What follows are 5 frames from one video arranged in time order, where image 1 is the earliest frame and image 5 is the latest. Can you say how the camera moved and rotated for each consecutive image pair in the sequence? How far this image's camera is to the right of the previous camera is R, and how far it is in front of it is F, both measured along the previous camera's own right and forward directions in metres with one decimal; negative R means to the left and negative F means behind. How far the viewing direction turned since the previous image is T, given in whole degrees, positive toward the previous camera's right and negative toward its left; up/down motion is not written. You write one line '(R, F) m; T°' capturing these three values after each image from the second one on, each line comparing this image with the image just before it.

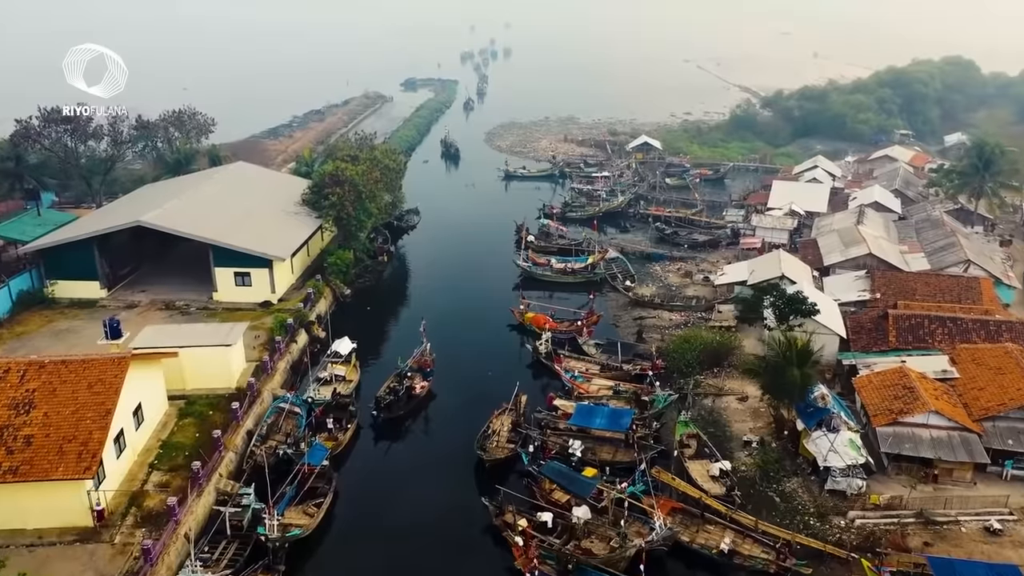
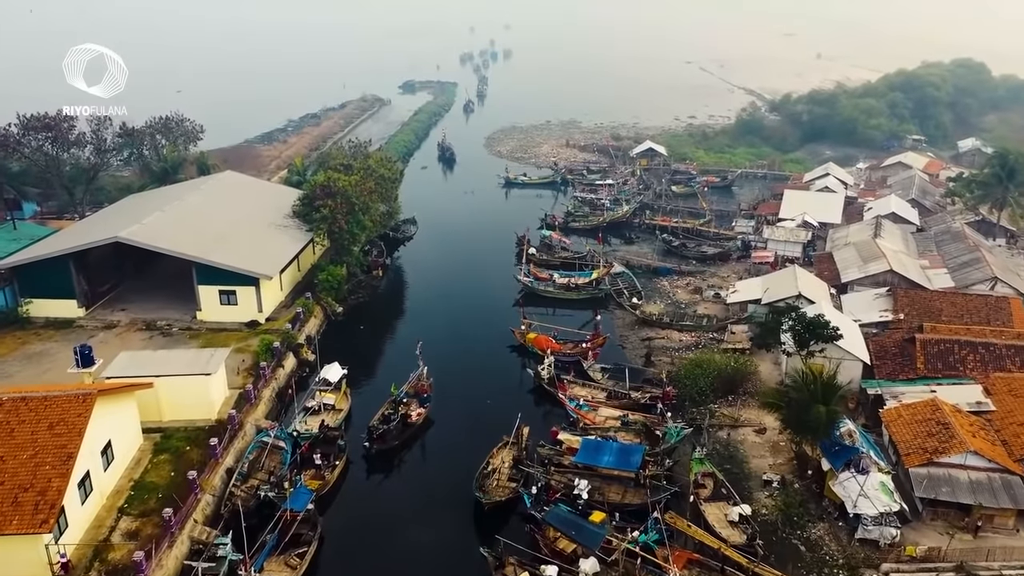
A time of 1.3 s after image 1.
(0.0, +1.6) m; 0°
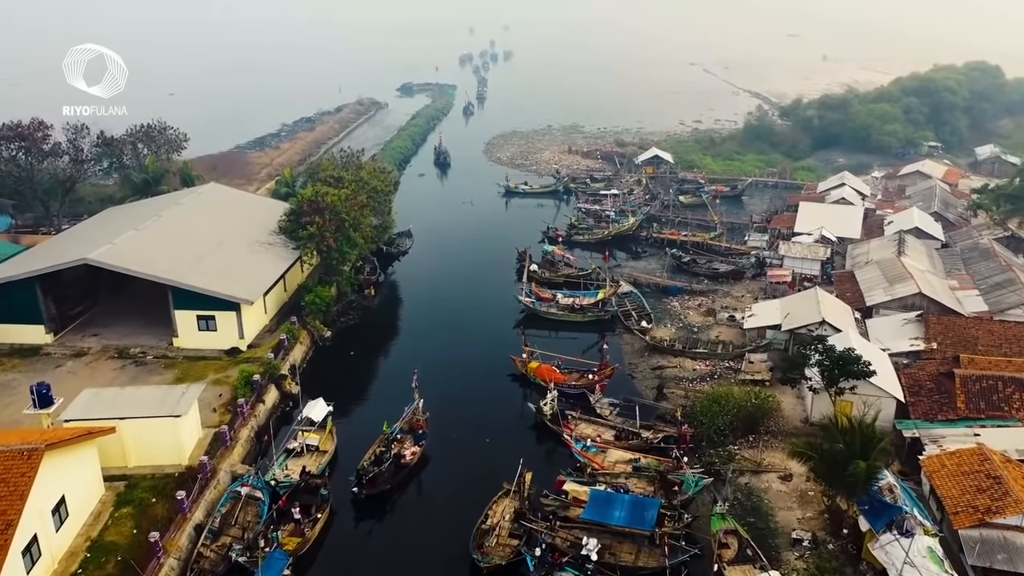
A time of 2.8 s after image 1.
(0.0, +2.0) m; 0°
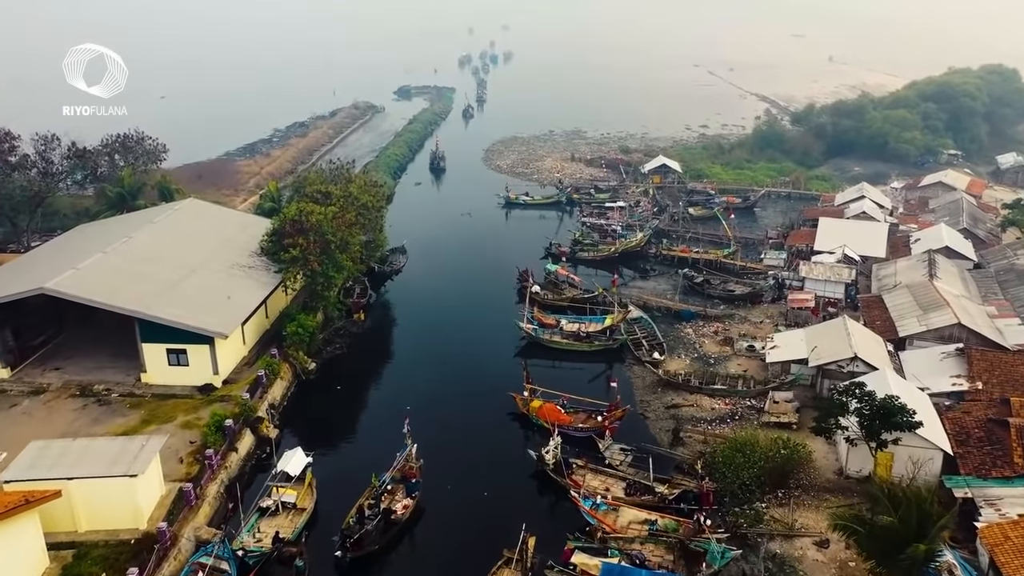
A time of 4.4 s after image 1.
(0.0, +2.3) m; 0°
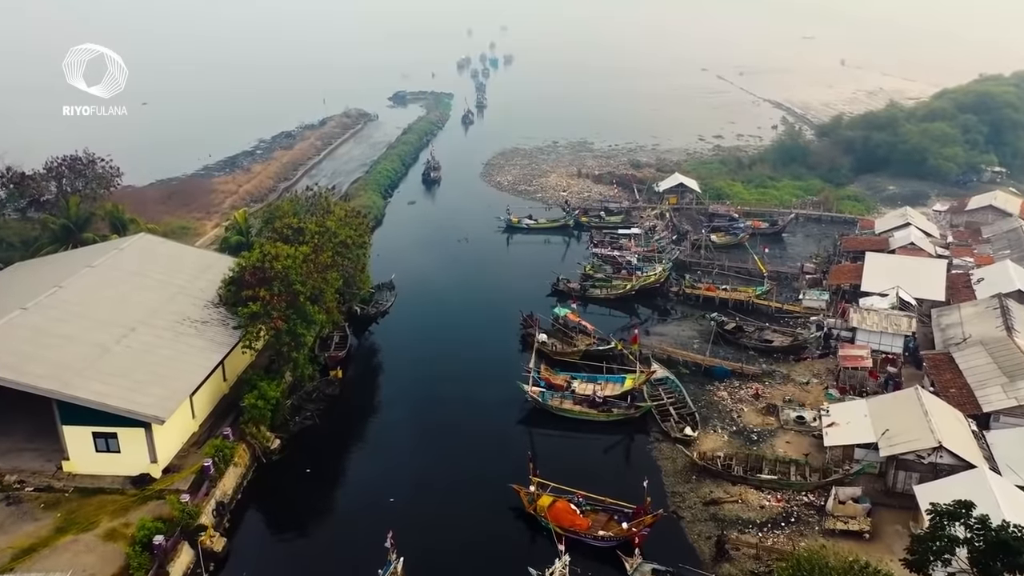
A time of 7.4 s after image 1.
(-0.1, +4.4) m; 0°
